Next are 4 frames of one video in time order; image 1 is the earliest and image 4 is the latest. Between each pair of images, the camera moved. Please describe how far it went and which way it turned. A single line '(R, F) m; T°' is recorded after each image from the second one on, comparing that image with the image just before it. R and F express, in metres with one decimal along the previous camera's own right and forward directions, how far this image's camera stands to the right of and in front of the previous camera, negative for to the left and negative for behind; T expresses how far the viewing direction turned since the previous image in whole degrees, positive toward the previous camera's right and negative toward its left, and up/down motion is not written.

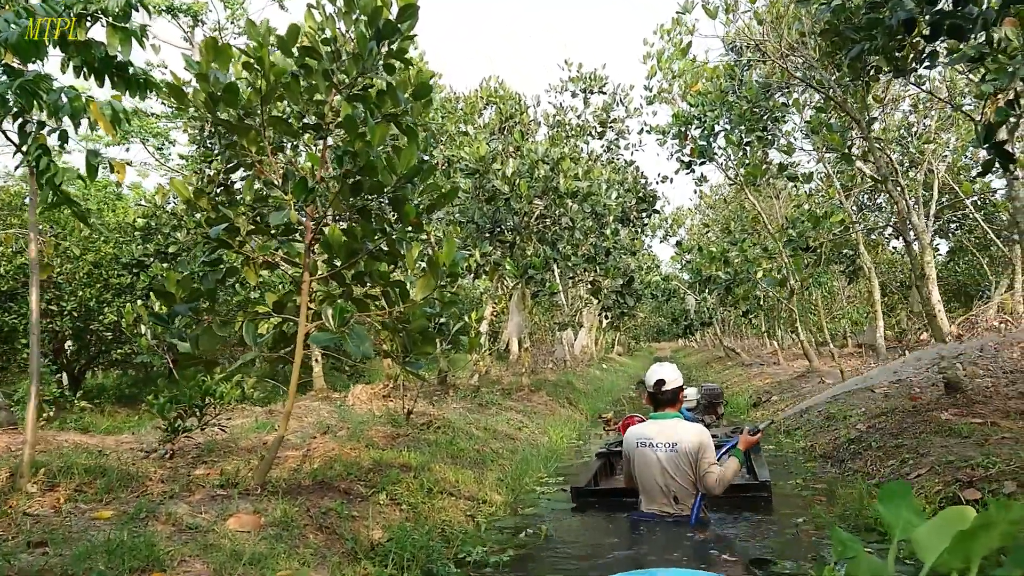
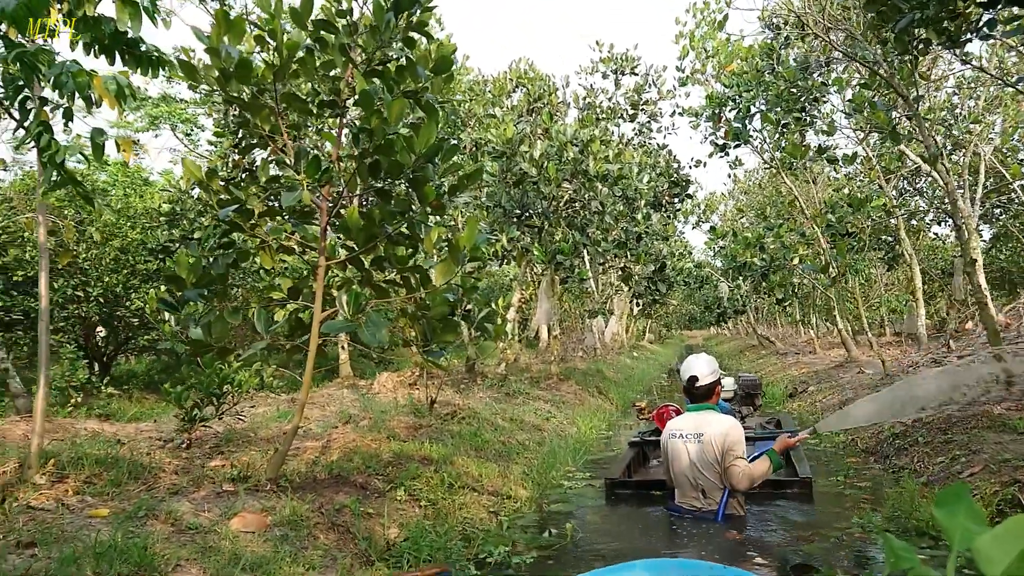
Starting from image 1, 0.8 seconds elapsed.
(0.0, +0.3) m; -2°
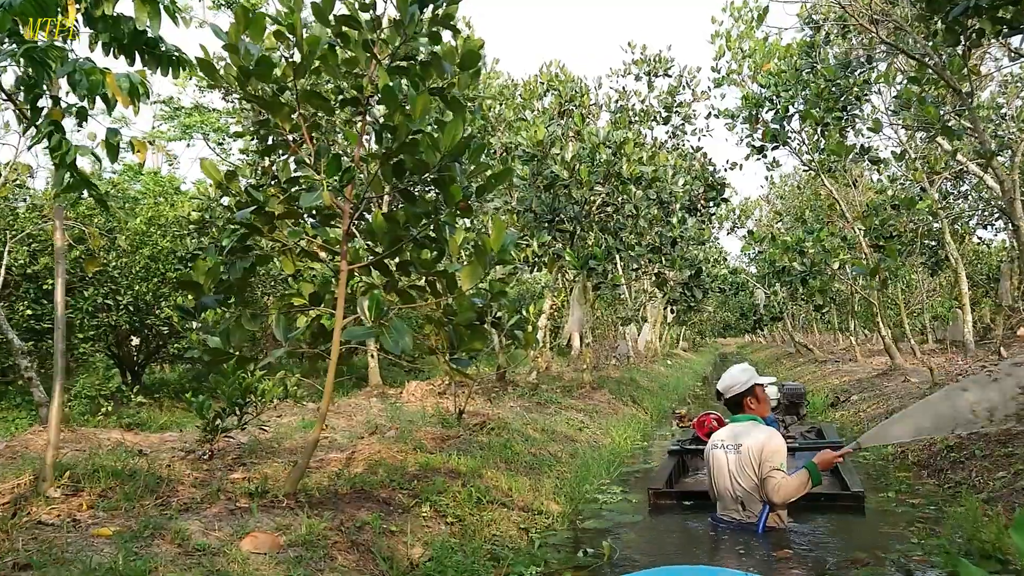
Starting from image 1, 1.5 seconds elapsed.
(0.0, +0.3) m; -2°
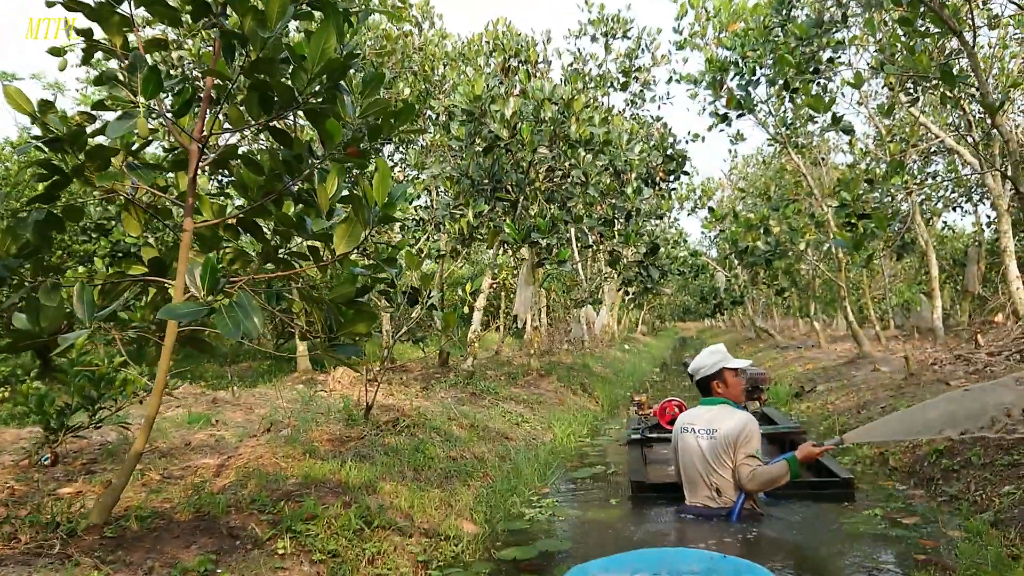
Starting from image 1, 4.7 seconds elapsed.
(+0.3, +1.1) m; +2°
